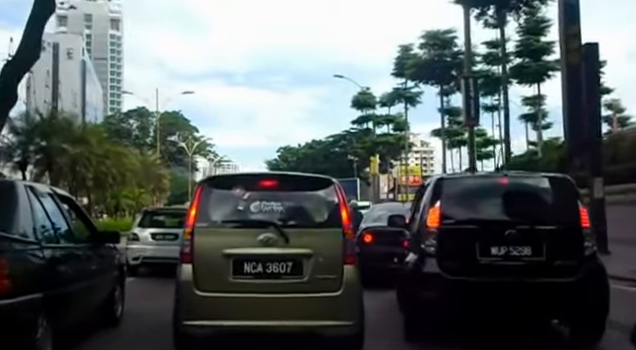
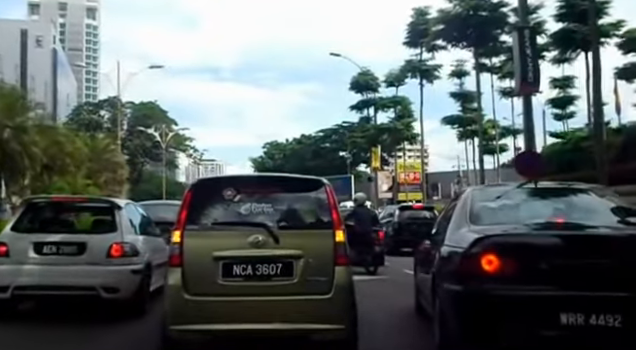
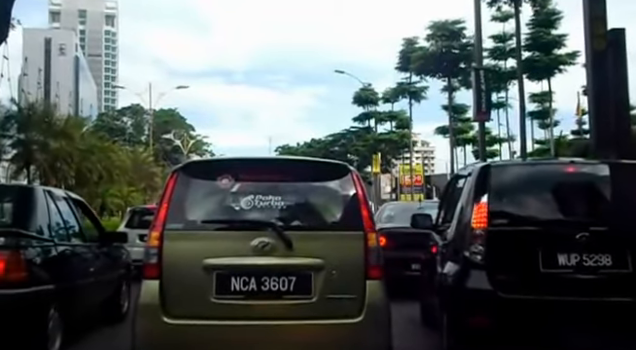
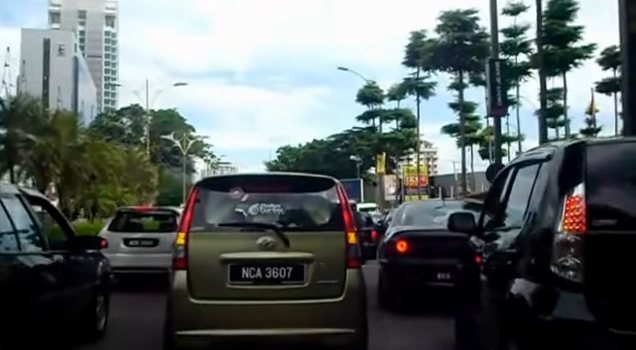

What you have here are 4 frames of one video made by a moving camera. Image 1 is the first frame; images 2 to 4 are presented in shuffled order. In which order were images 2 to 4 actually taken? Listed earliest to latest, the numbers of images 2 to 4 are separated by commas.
3, 4, 2
